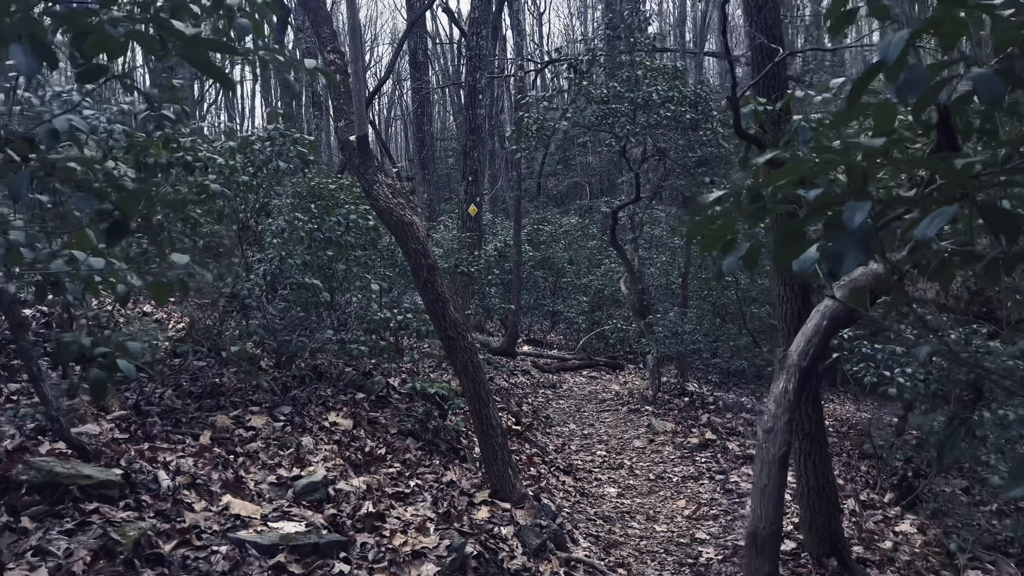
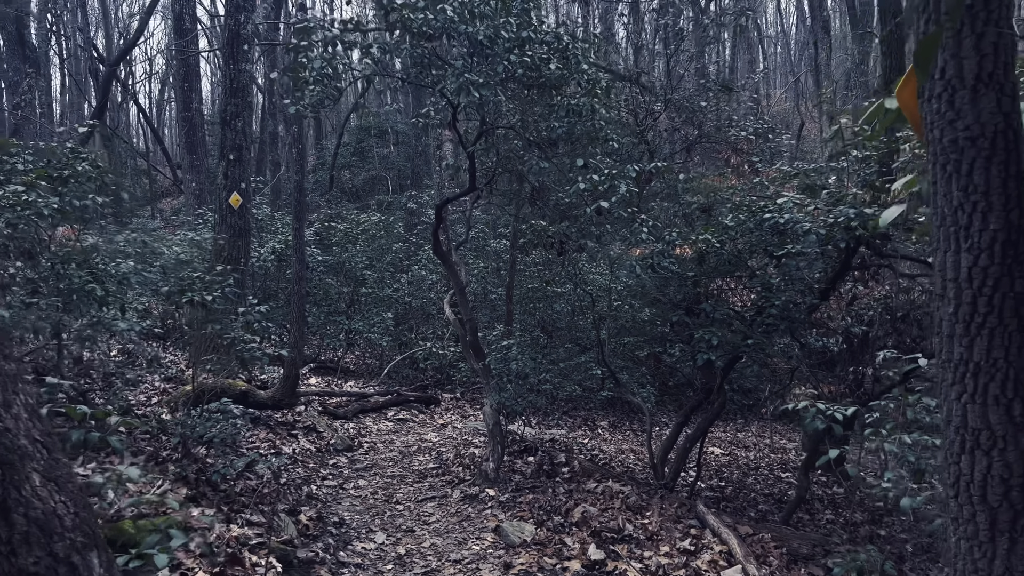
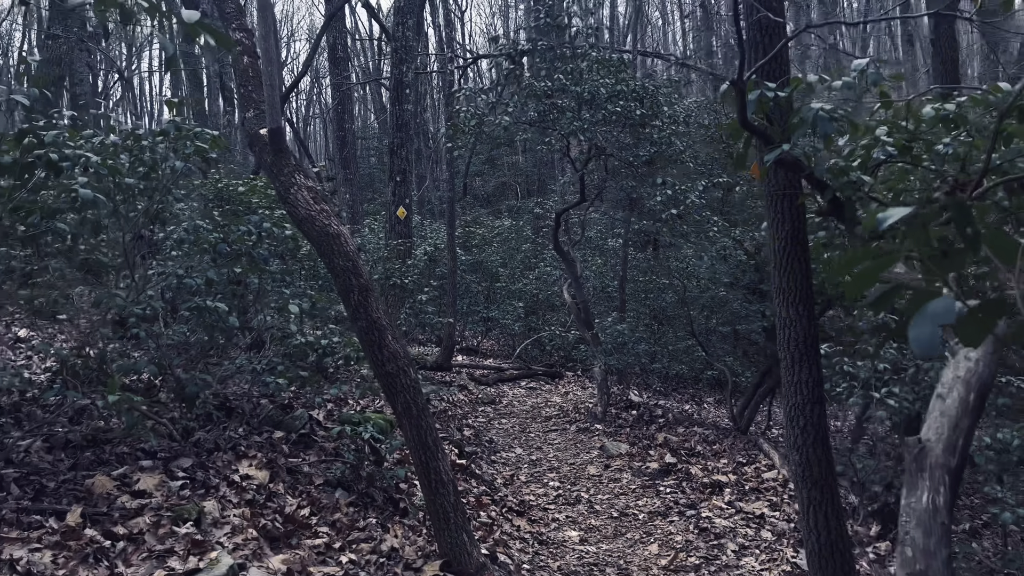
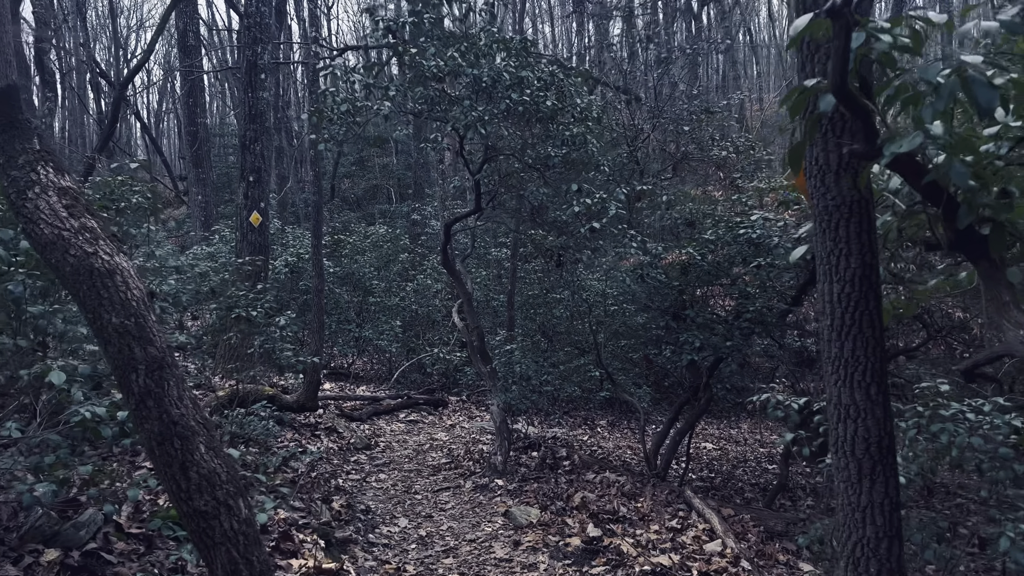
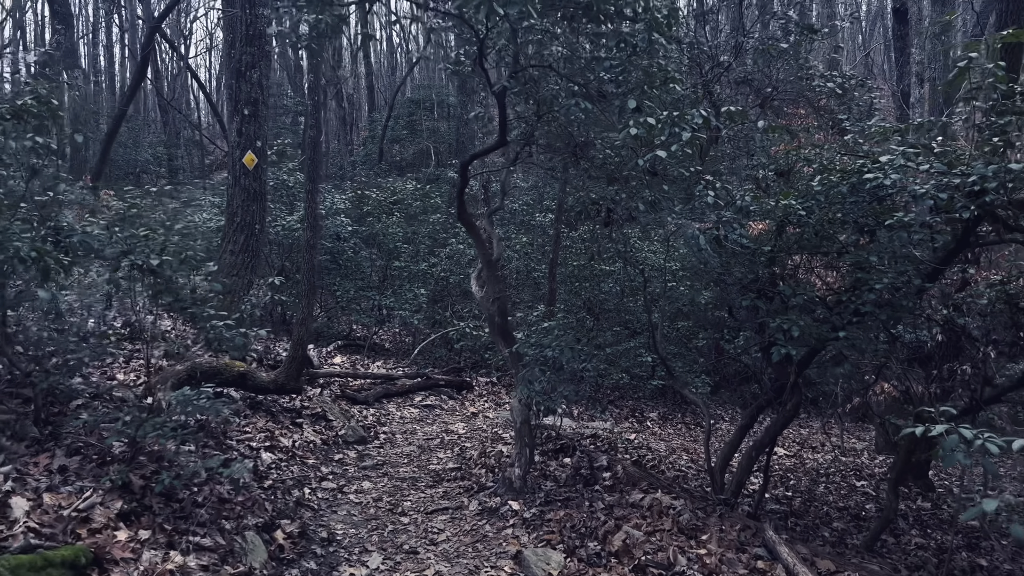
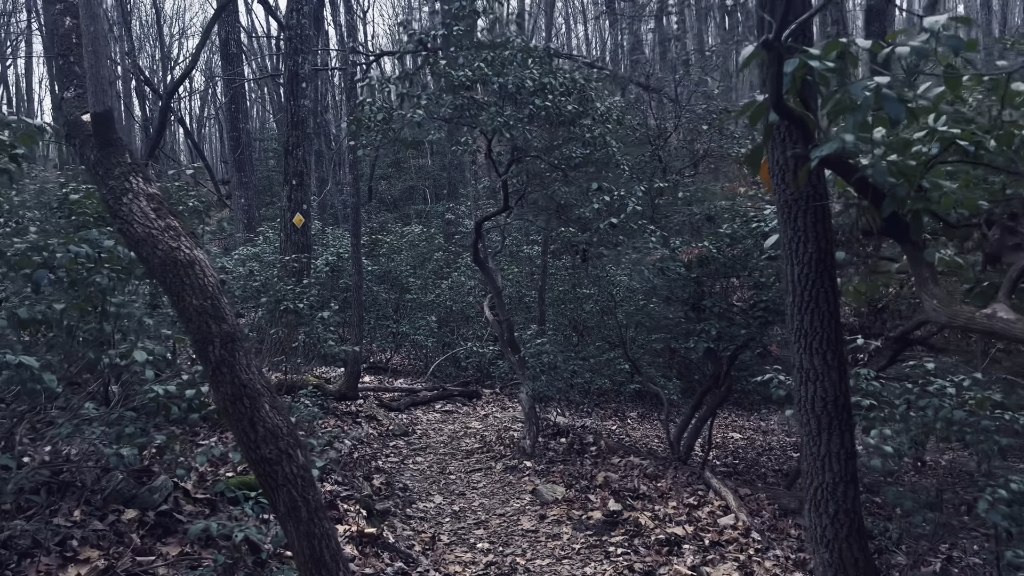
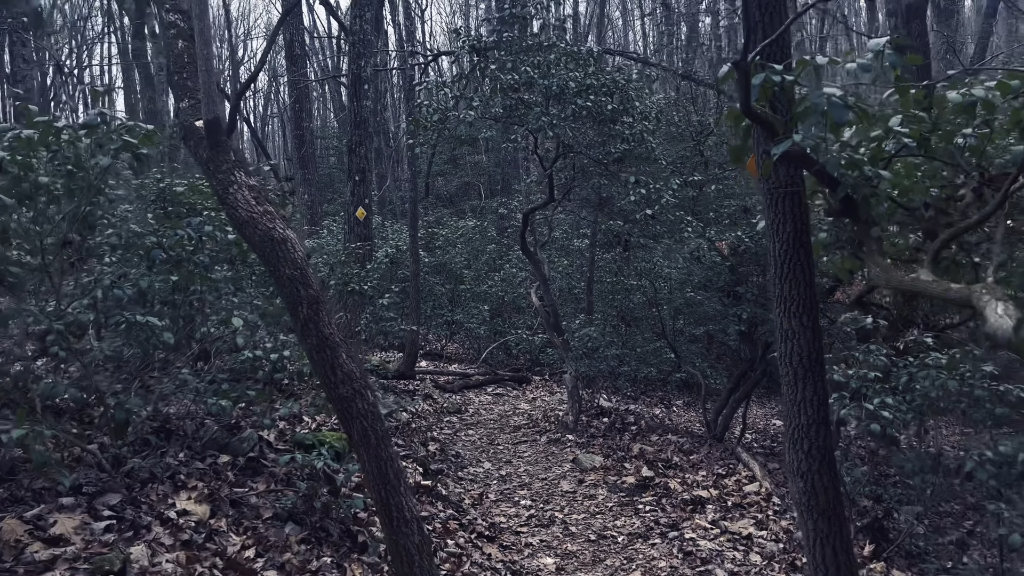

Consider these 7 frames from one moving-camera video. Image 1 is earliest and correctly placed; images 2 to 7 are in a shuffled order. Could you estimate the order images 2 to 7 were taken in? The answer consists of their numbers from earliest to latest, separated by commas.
3, 7, 6, 4, 2, 5
